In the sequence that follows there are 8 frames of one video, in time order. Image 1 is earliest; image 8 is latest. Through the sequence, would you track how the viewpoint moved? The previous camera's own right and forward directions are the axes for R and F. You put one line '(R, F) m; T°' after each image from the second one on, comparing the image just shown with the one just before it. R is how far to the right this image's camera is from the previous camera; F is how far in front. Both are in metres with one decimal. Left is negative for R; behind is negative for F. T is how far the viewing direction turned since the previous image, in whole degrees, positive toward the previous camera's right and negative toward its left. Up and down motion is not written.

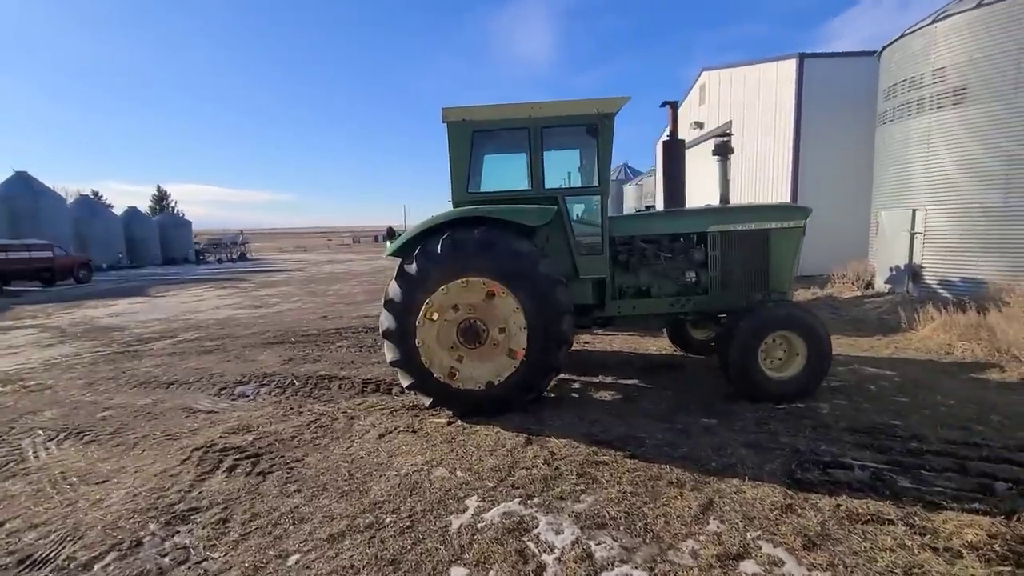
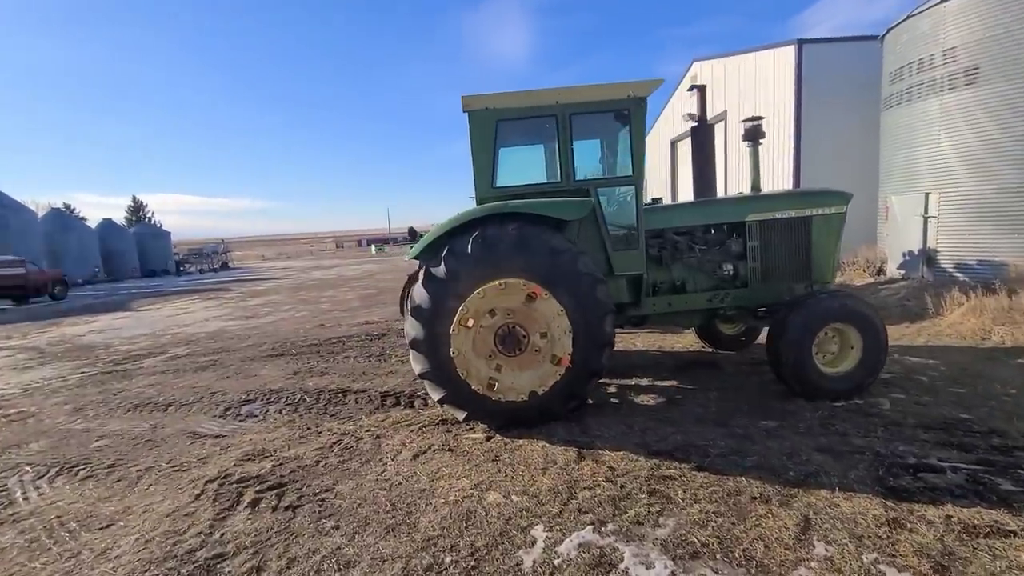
(-0.4, +0.3) m; +2°
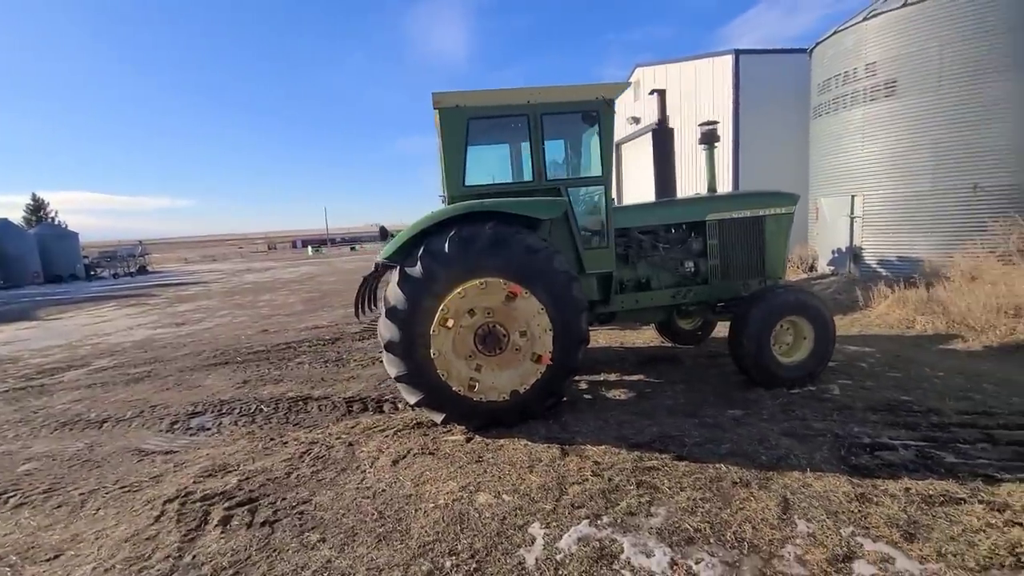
(-0.2, 0.0) m; +7°
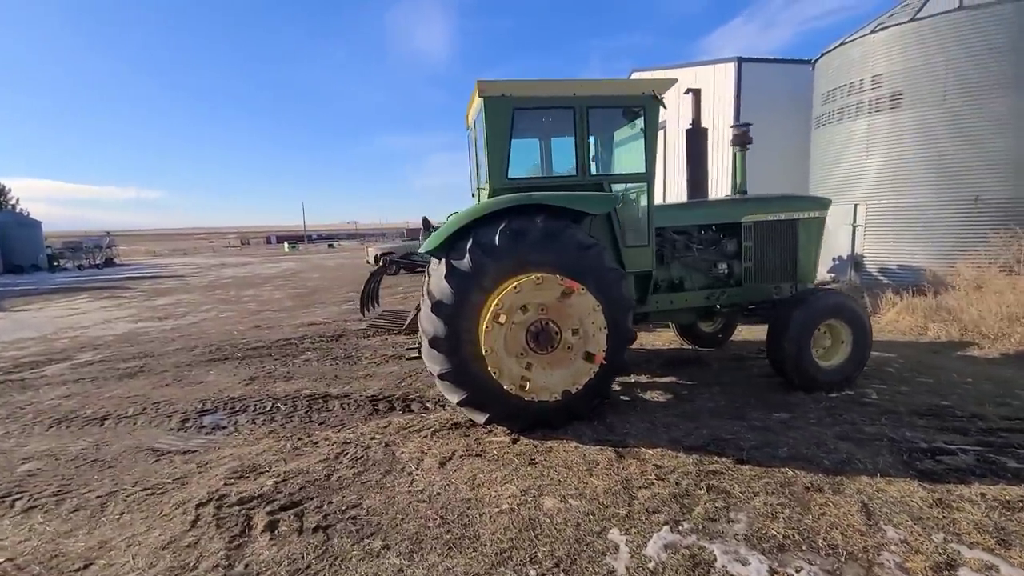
(-0.5, +0.1) m; +3°
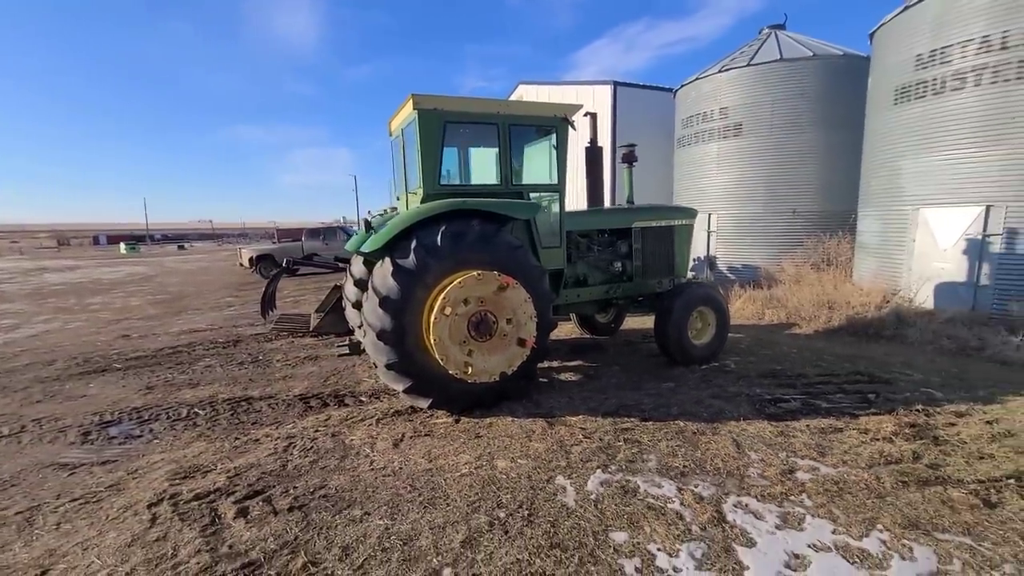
(-0.4, -0.4) m; +14°
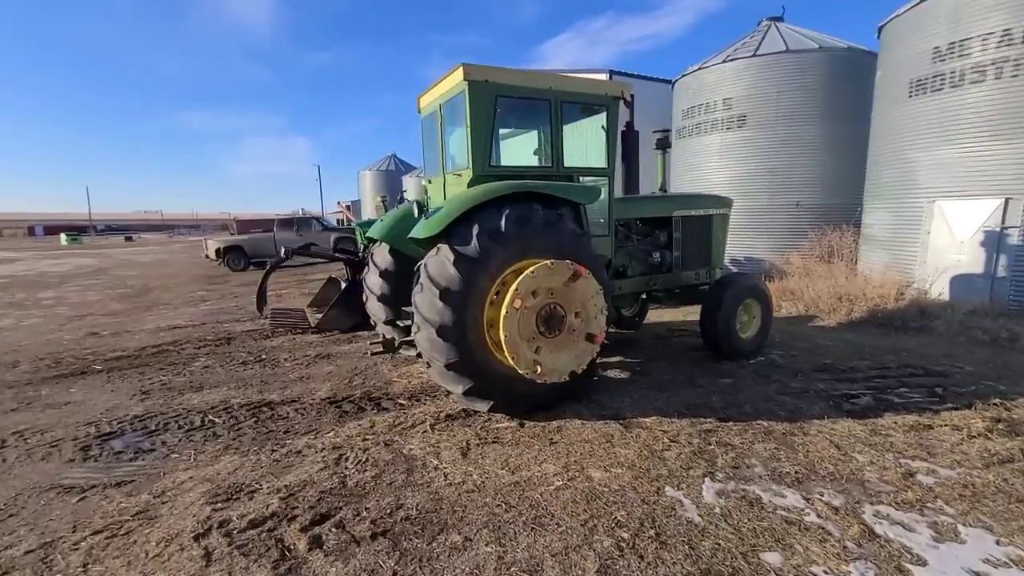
(-0.7, +0.4) m; +4°
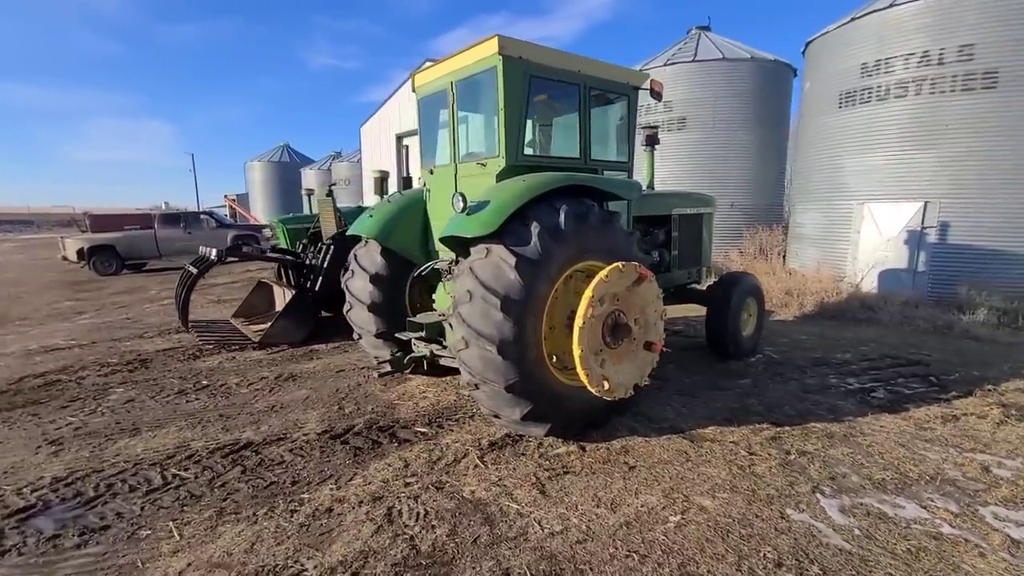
(-0.9, +0.5) m; +12°
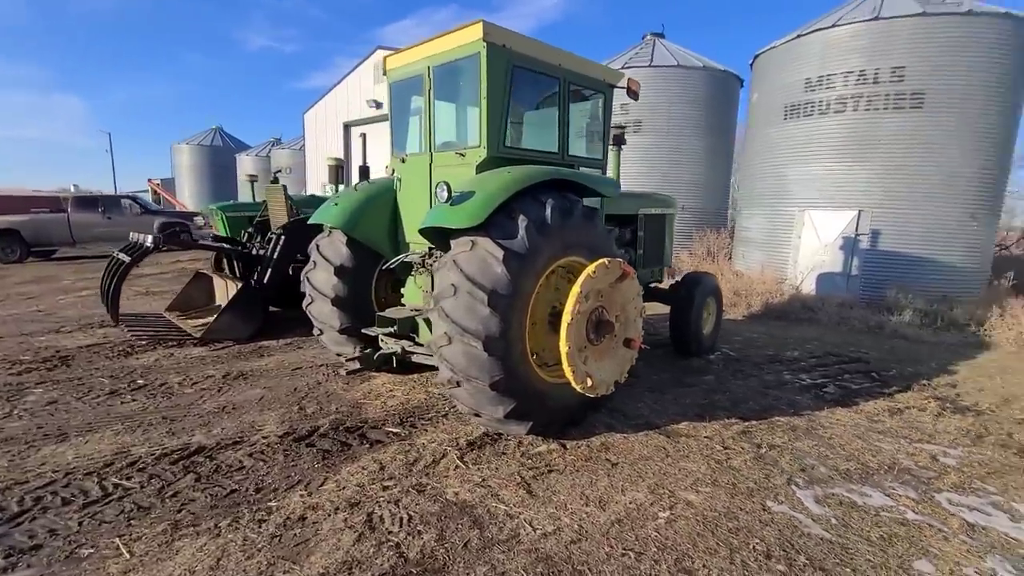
(-0.2, +0.1) m; +6°
